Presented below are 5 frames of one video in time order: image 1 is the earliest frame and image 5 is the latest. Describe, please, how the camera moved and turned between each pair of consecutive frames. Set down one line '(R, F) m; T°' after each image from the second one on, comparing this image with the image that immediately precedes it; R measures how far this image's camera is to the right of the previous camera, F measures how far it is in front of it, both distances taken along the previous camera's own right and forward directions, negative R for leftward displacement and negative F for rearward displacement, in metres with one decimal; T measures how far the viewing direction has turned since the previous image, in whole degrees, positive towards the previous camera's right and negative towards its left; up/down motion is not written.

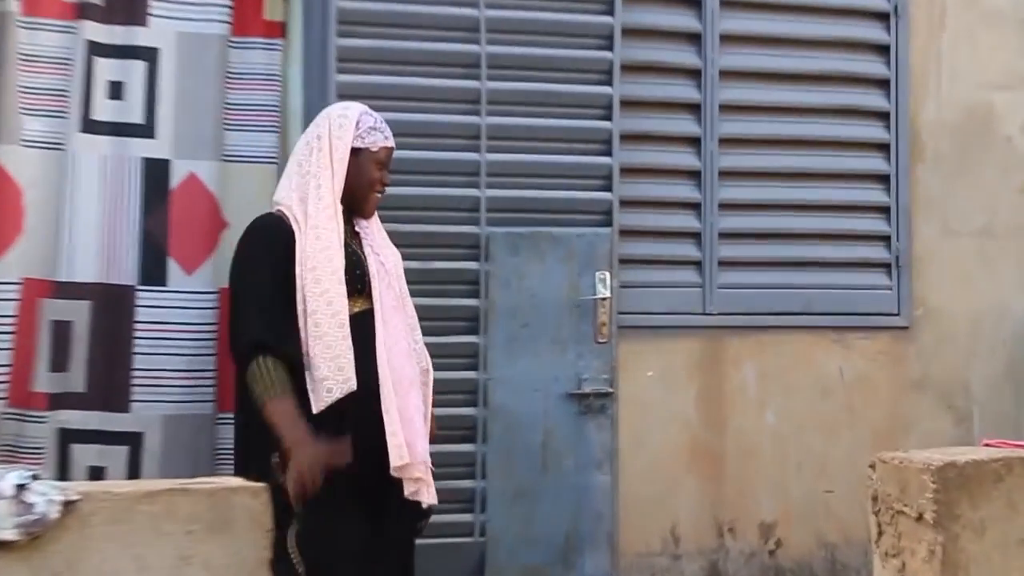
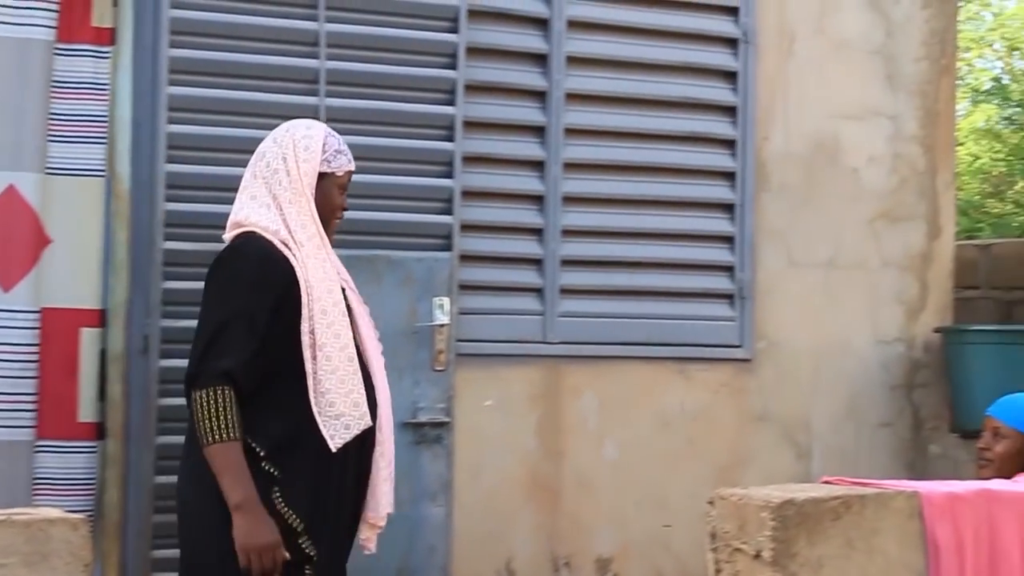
(0.0, +0.1) m; +4°
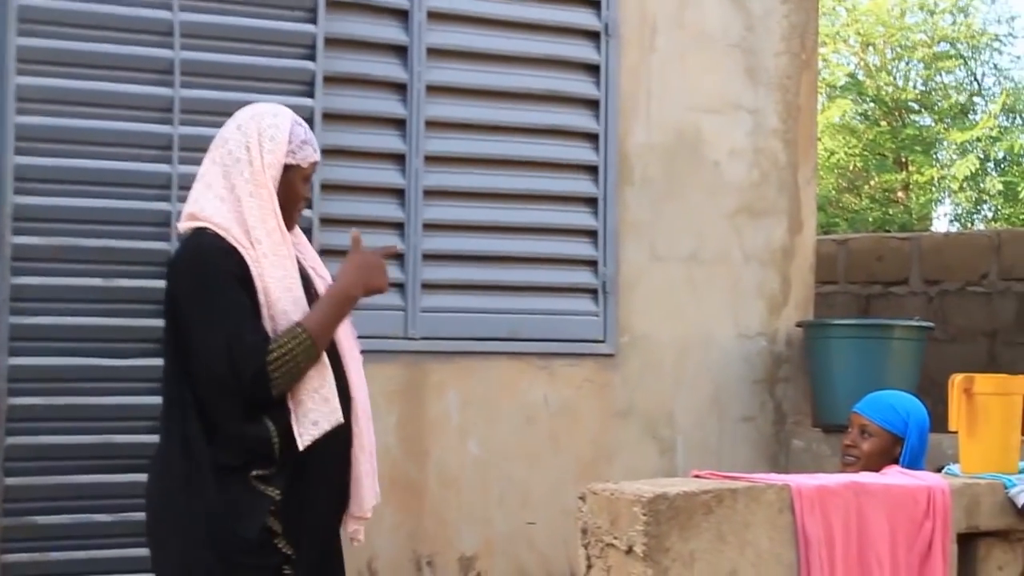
(-0.1, +0.1) m; +5°
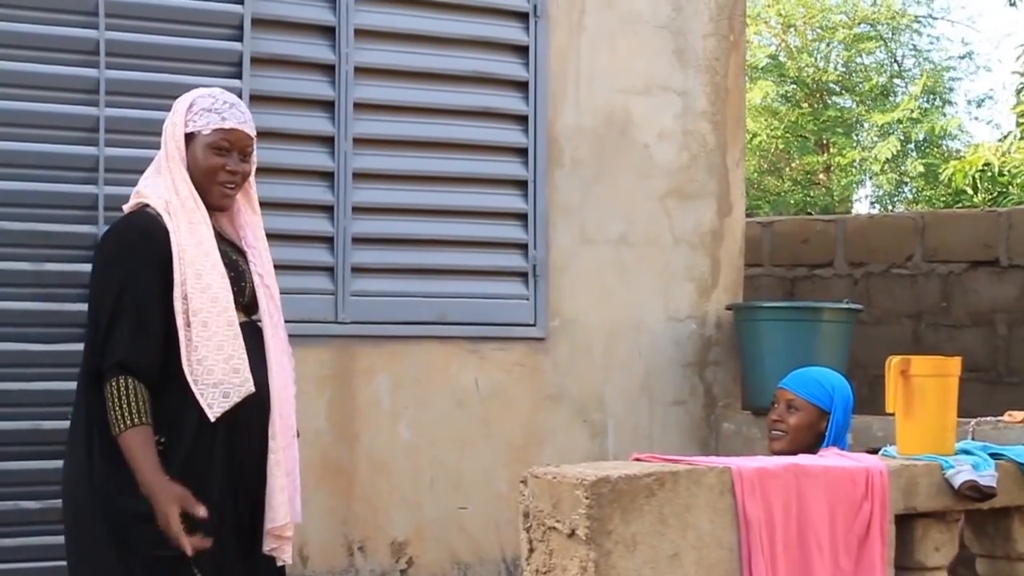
(-0.1, 0.0) m; +4°
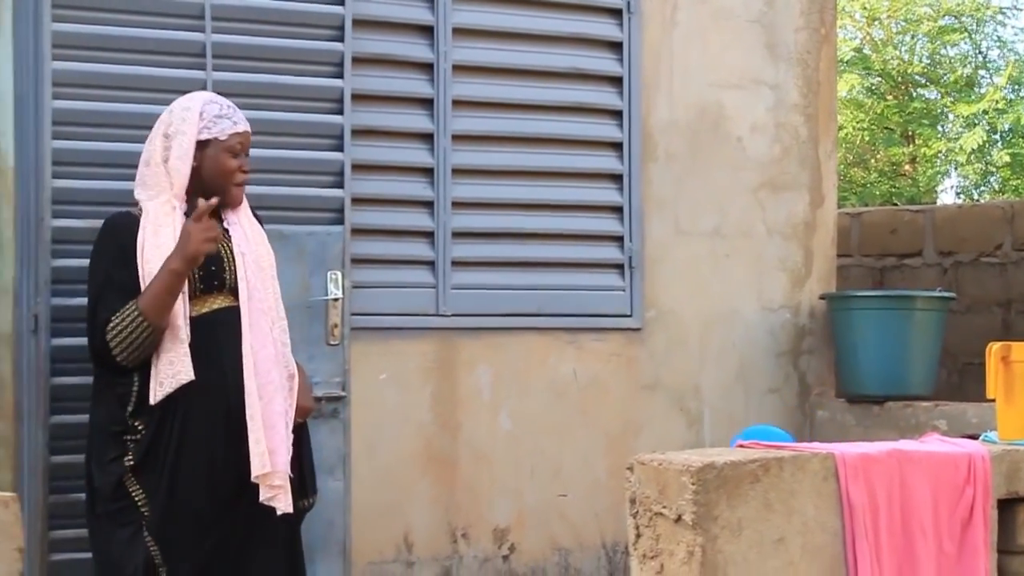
(-0.1, -0.1) m; -1°
